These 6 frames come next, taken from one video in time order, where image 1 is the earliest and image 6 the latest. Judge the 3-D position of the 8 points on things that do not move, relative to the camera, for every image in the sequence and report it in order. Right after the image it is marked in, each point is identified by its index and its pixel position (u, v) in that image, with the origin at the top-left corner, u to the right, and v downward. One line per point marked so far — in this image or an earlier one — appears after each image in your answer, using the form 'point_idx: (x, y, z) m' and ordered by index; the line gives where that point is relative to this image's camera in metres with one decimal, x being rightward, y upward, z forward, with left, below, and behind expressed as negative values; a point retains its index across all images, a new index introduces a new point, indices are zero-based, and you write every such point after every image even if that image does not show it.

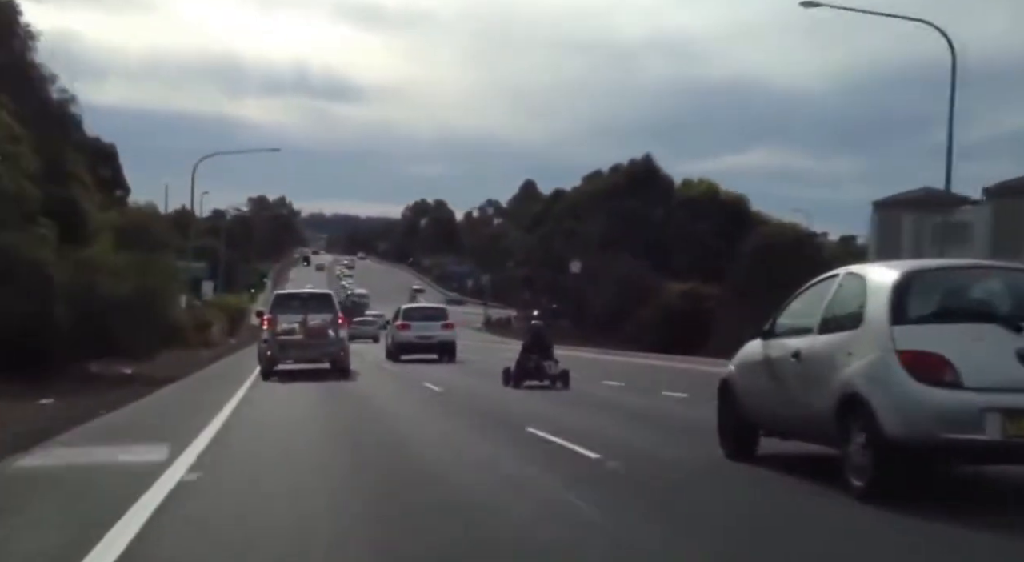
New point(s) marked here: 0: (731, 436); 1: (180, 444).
0: (+2.2, -1.6, +10.2) m
1: (-5.2, -2.5, +16.0) m
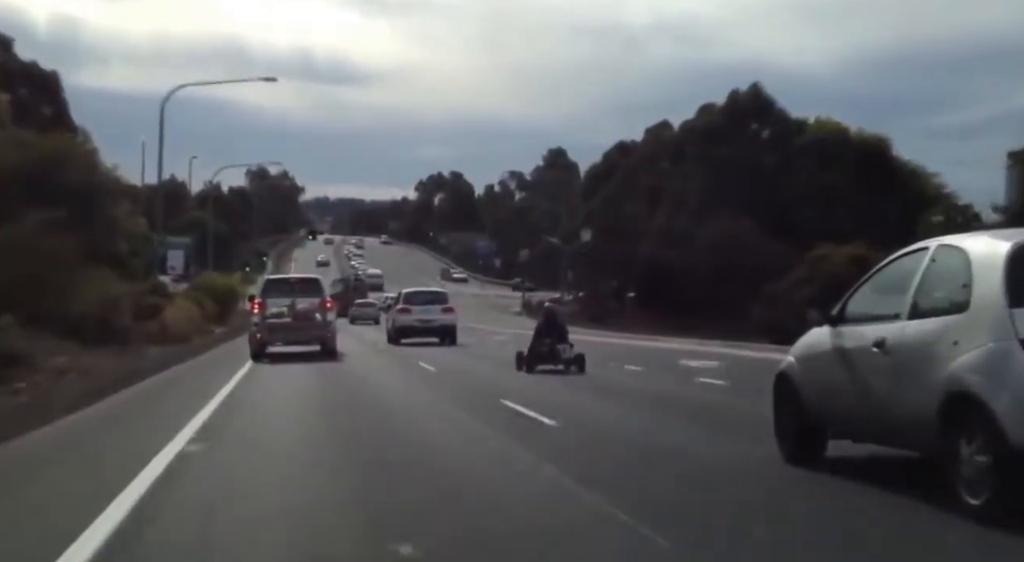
0: (+2.4, -1.4, +8.9) m
1: (-4.9, -2.2, +14.8) m
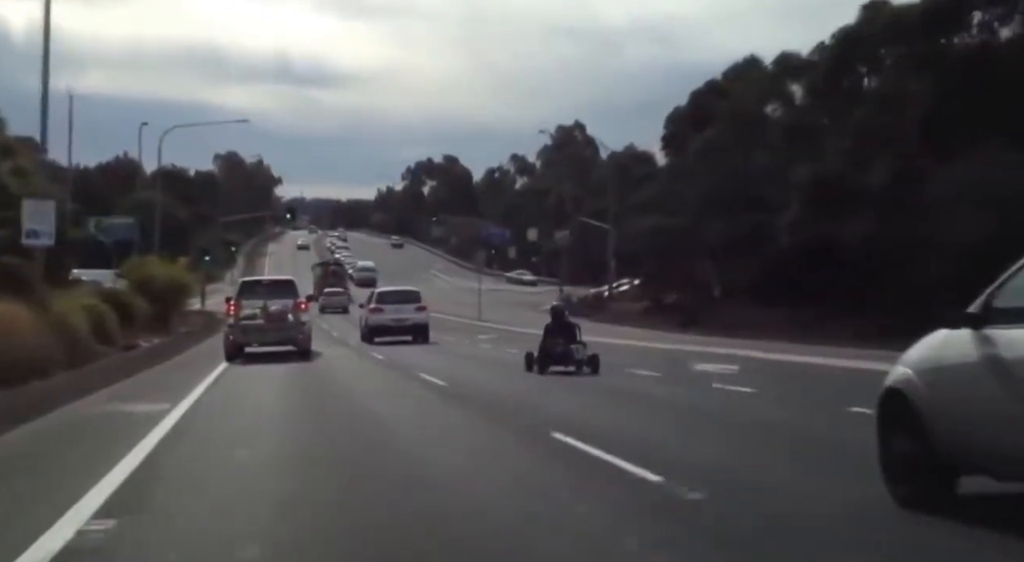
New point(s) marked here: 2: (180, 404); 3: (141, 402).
0: (+2.7, -1.3, +7.0) m
1: (-4.8, -2.1, +12.7) m
2: (-6.2, -2.3, +18.9) m
3: (-7.1, -2.3, +19.5) m
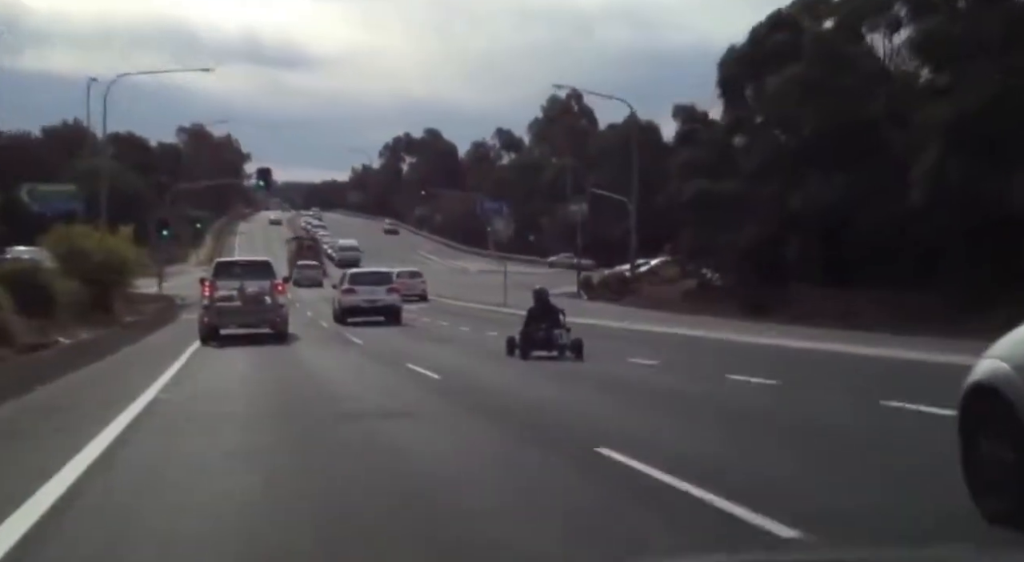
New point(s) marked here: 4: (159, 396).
0: (+2.8, -1.2, +5.9) m
1: (-4.9, -1.9, +11.4) m
2: (-6.4, -2.0, +17.6) m
3: (-7.4, -2.0, +18.1) m
4: (-6.0, -2.0, +17.1) m
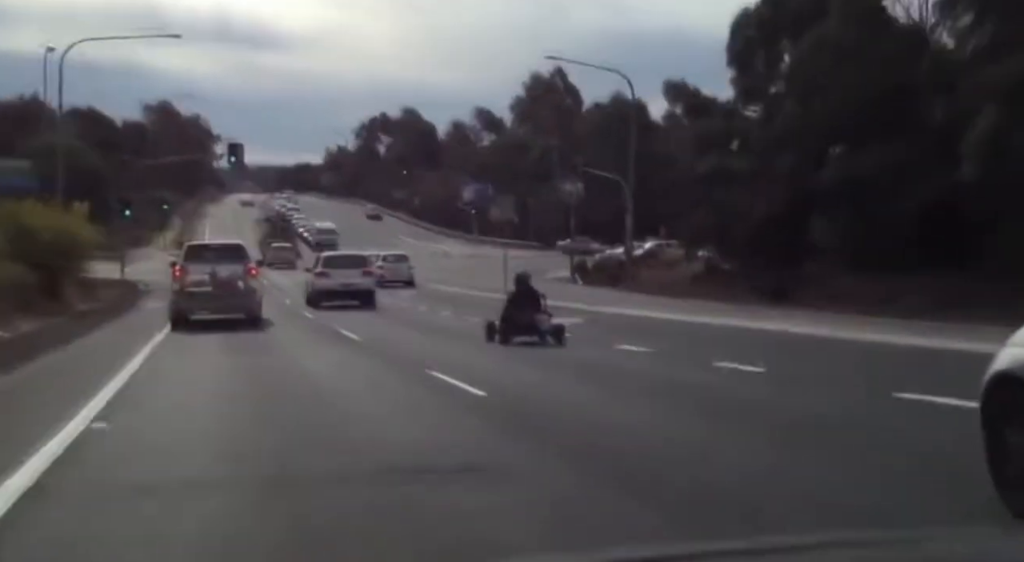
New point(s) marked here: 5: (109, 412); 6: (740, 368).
0: (+2.8, -1.1, +5.5) m
1: (-5.0, -1.8, +10.9) m
2: (-6.7, -1.7, +17.0) m
3: (-7.7, -1.7, +17.5) m
4: (-6.3, -1.7, +16.5) m
5: (-5.3, -1.7, +13.4) m
6: (+4.2, -1.6, +18.5) m
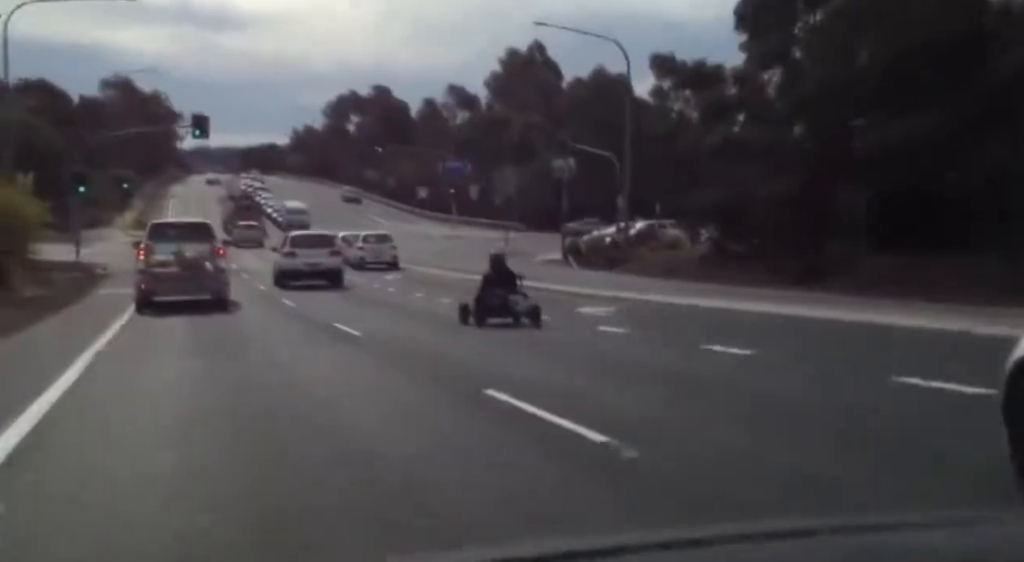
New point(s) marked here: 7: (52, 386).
0: (+2.7, -1.0, +5.2) m
1: (-5.2, -1.6, +10.3) m
2: (-7.1, -1.5, +16.4) m
3: (-8.1, -1.5, +16.9) m
4: (-6.6, -1.5, +15.9) m
5: (-5.6, -1.5, +12.8) m
6: (+3.8, -1.2, +18.2) m
7: (-6.5, -1.5, +14.4) m
